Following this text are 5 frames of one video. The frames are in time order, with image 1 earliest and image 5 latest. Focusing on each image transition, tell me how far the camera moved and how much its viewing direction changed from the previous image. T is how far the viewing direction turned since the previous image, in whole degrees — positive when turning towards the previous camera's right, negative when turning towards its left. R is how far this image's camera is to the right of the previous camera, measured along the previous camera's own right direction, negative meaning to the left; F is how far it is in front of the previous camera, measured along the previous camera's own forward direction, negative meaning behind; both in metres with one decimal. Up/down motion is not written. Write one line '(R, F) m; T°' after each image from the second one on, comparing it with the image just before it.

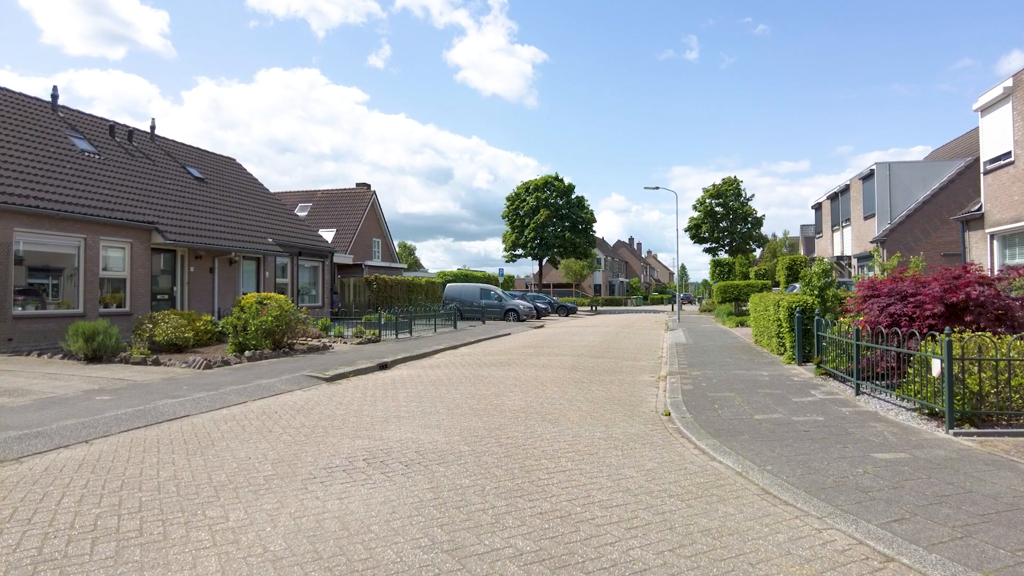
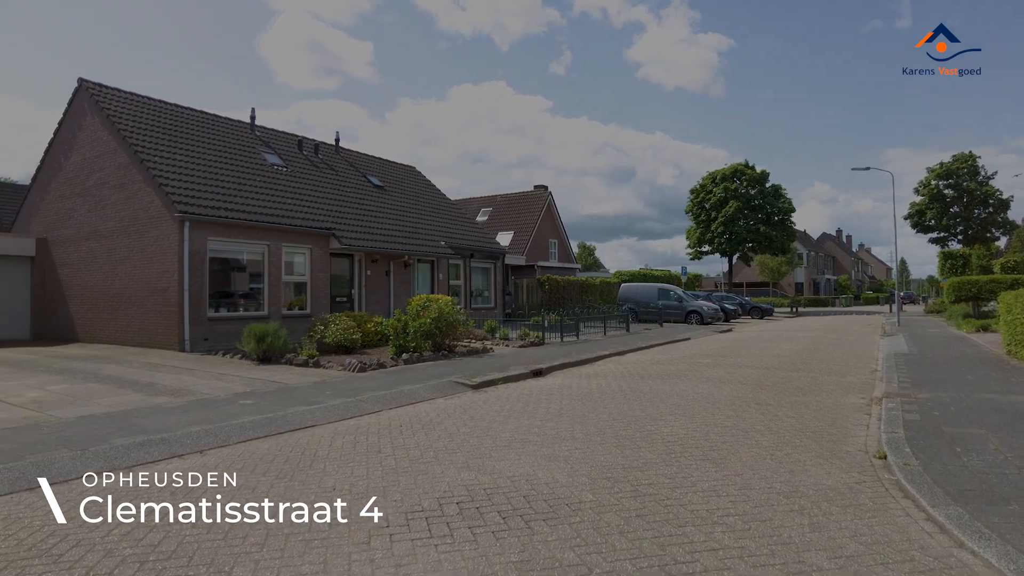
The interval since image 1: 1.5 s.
(+0.4, +1.5) m; -16°
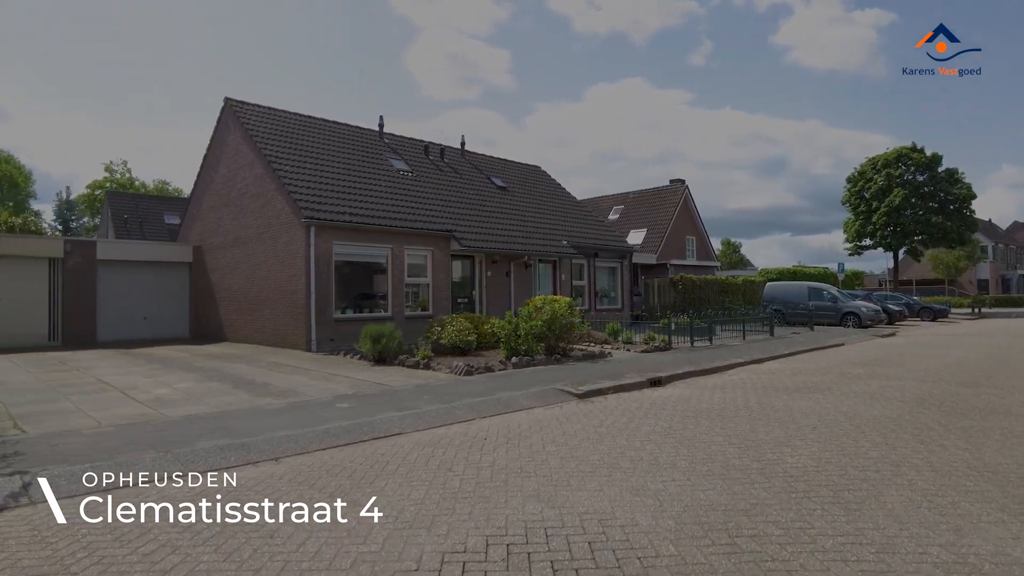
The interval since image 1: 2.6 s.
(+0.5, +0.9) m; -12°
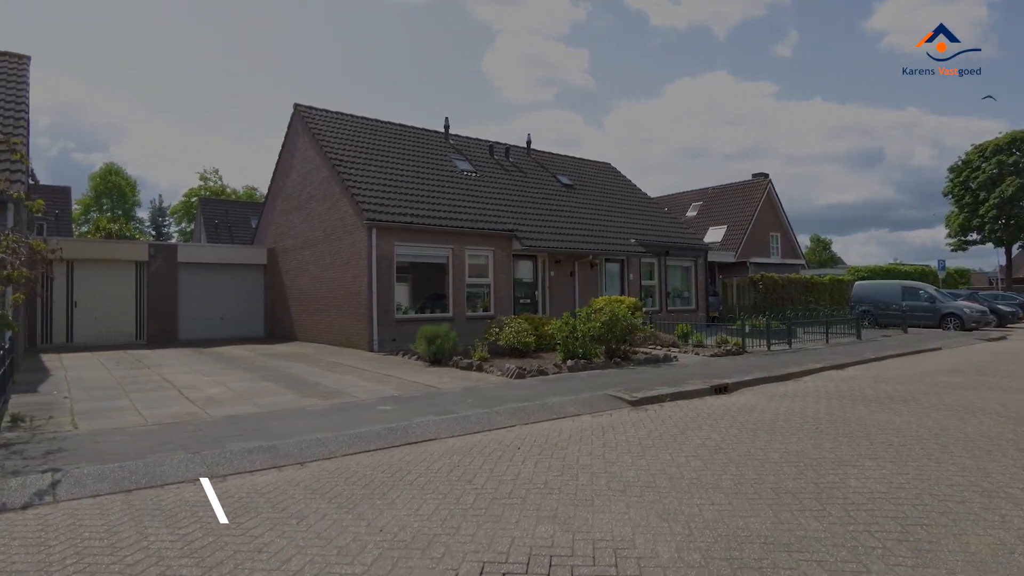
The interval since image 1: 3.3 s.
(+0.5, +0.5) m; -7°
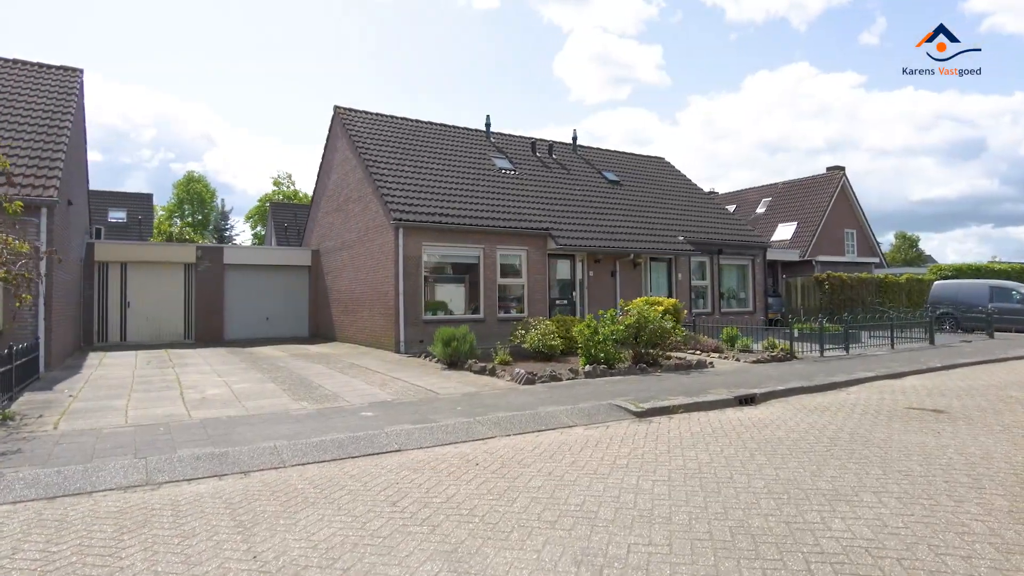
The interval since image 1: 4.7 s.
(+1.1, +0.7) m; -7°
